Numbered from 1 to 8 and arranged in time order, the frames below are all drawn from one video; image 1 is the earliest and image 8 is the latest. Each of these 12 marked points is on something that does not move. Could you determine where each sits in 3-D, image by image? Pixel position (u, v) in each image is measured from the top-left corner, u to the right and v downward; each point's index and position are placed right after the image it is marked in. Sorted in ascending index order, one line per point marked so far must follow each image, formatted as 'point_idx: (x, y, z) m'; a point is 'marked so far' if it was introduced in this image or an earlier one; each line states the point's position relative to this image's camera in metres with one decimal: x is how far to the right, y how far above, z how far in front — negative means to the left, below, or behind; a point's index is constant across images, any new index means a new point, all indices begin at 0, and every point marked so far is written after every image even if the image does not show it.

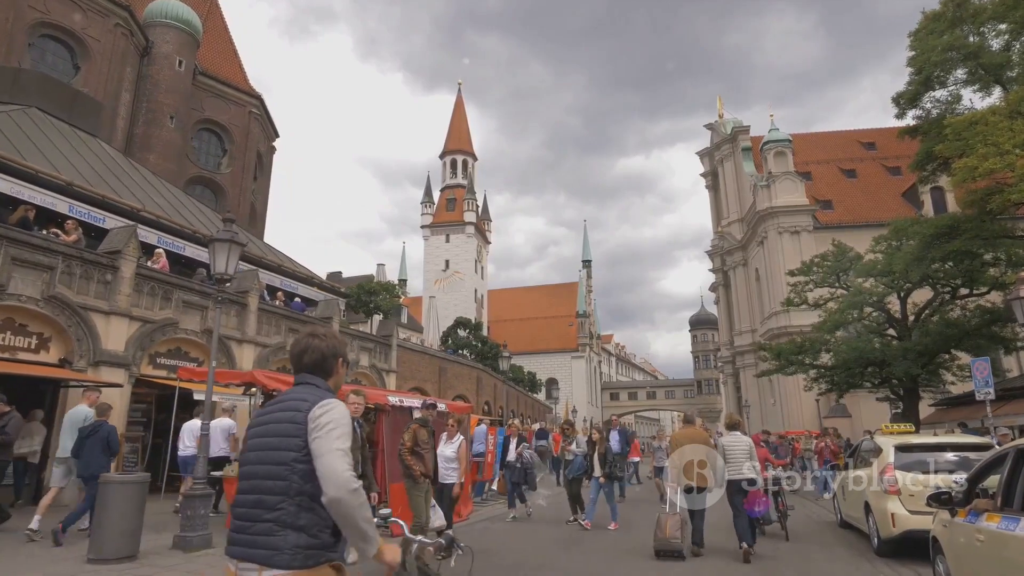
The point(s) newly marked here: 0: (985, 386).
0: (+9.3, -1.9, +12.8) m
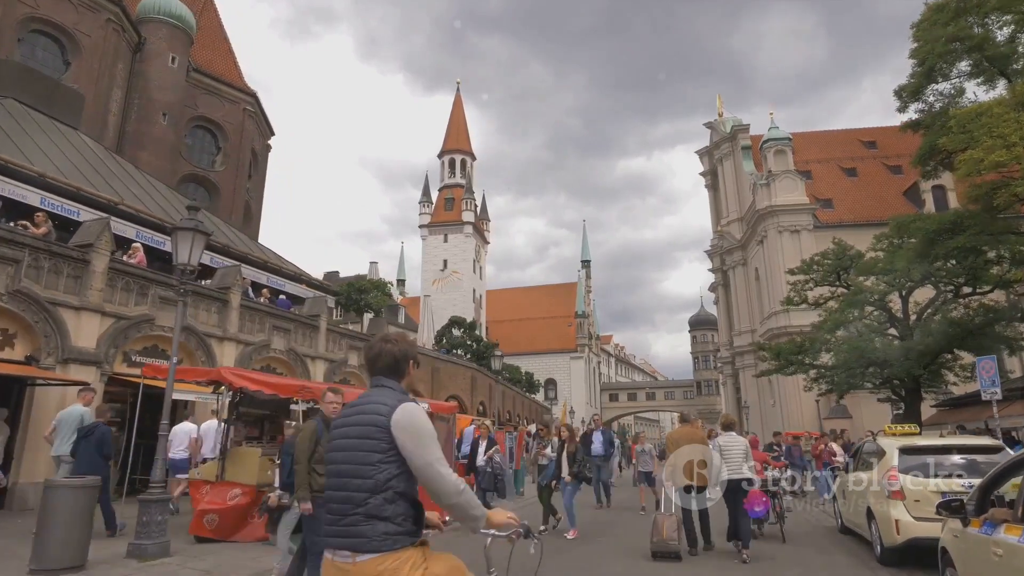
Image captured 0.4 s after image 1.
0: (+9.0, -1.8, +12.3) m
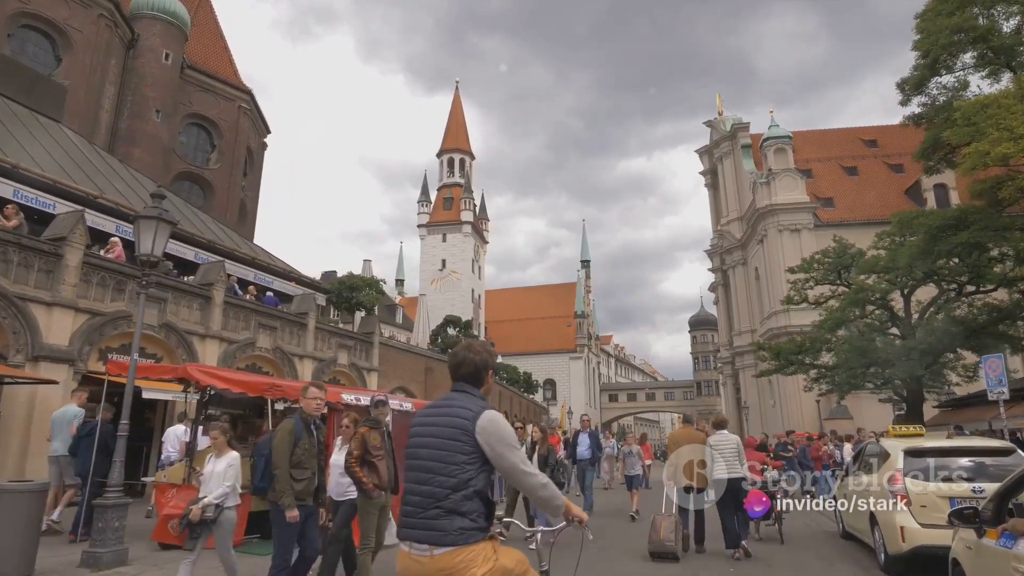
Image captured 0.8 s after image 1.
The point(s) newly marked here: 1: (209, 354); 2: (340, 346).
0: (+8.9, -1.8, +11.9) m
1: (-6.4, -1.4, +13.8) m
2: (-4.9, -1.7, +18.6) m
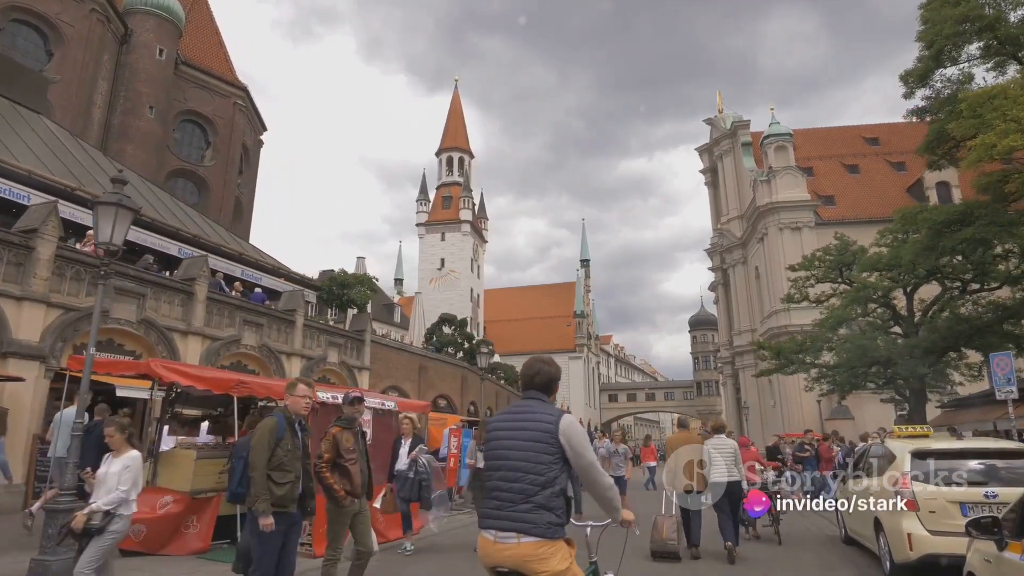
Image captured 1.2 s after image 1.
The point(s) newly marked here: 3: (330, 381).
0: (+8.7, -1.7, +11.5) m
1: (-6.6, -1.3, +13.4) m
2: (-5.0, -1.6, +18.2) m
3: (-4.9, -2.5, +17.6) m
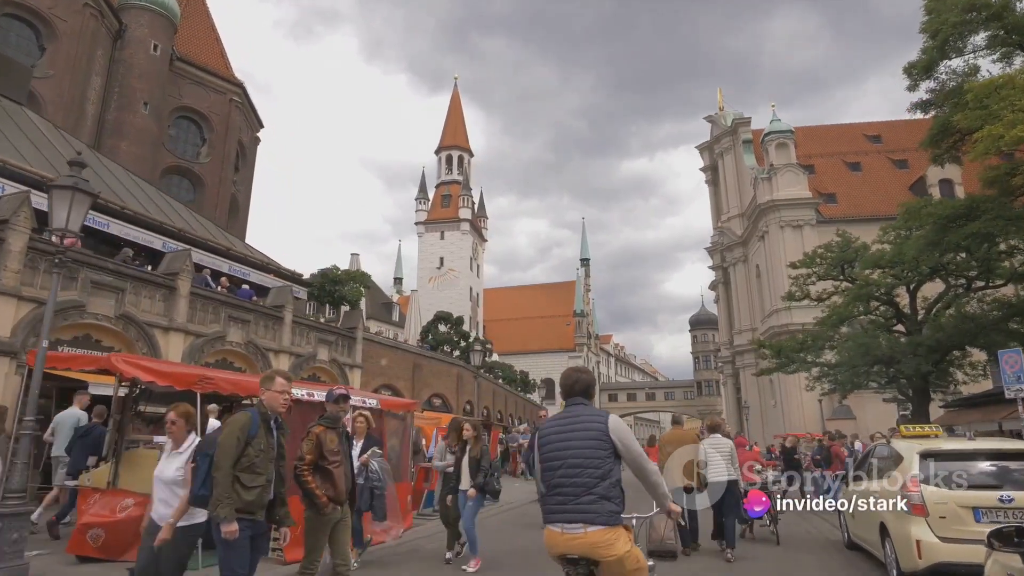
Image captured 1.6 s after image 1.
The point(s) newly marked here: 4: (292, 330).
0: (+8.5, -1.6, +11.0) m
1: (-6.8, -1.2, +13.0) m
2: (-5.2, -1.5, +17.7) m
3: (-5.1, -2.4, +17.2) m
4: (-5.6, -1.1, +16.6) m
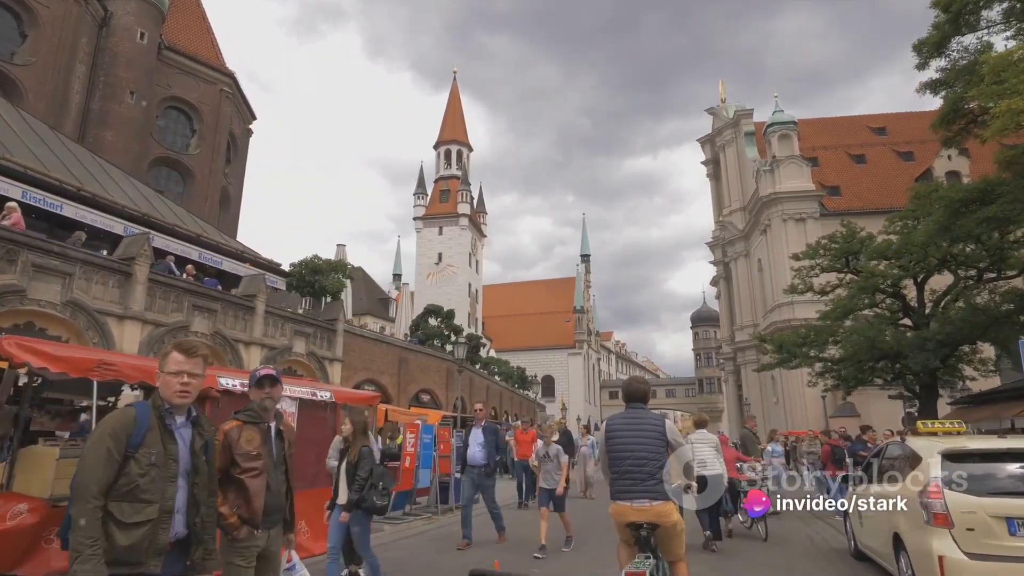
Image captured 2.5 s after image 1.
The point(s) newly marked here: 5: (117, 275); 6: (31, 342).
0: (+8.1, -1.3, +10.1) m
1: (-7.1, -0.9, +12.1) m
2: (-5.6, -1.2, +16.9) m
3: (-5.4, -2.1, +16.3) m
4: (-5.9, -0.8, +15.7) m
5: (-7.3, +0.2, +12.1) m
6: (-4.2, -0.5, +5.8) m
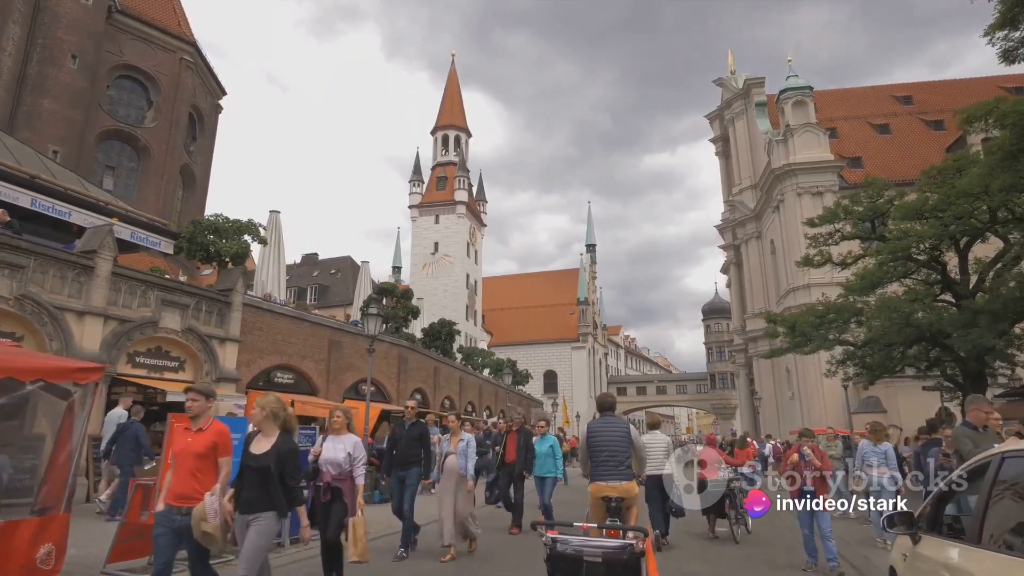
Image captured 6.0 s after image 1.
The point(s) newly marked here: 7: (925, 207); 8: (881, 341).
0: (+6.6, -0.5, +6.2) m
1: (-8.6, -0.1, +8.6) m
2: (-7.0, -0.3, +13.3) m
3: (-6.8, -1.3, +12.7) m
4: (-7.4, 0.0, +12.1) m
5: (-8.8, +1.1, +8.6) m
6: (-5.9, +0.3, +2.2) m
7: (+11.3, +2.2, +17.7) m
8: (+10.8, -1.6, +19.1) m
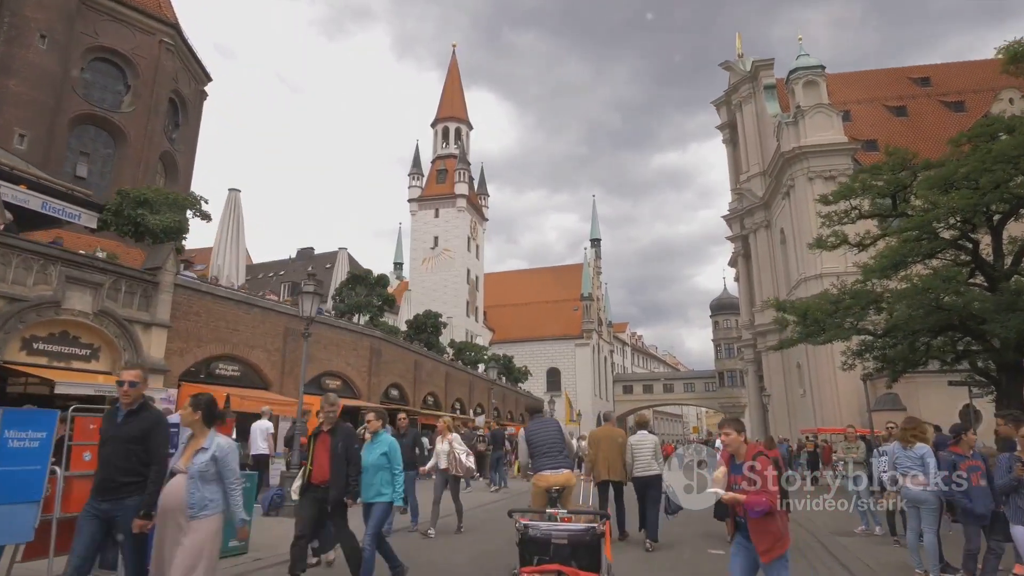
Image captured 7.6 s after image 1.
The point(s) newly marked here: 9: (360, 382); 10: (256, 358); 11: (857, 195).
0: (+5.8, 0.0, +4.2) m
1: (-9.4, +0.3, +6.8) m
2: (-7.6, +0.1, +11.5) m
3: (-7.5, -0.9, +10.9) m
4: (-8.0, +0.5, +10.3) m
5: (-9.6, +1.5, +6.8) m
6: (-6.7, +0.7, +0.3) m
7: (+10.7, +2.7, +15.6) m
8: (+10.3, -1.1, +17.0) m
9: (-4.4, -2.8, +19.4) m
10: (-6.0, -1.7, +15.3) m
11: (+10.1, +2.7, +19.1) m
